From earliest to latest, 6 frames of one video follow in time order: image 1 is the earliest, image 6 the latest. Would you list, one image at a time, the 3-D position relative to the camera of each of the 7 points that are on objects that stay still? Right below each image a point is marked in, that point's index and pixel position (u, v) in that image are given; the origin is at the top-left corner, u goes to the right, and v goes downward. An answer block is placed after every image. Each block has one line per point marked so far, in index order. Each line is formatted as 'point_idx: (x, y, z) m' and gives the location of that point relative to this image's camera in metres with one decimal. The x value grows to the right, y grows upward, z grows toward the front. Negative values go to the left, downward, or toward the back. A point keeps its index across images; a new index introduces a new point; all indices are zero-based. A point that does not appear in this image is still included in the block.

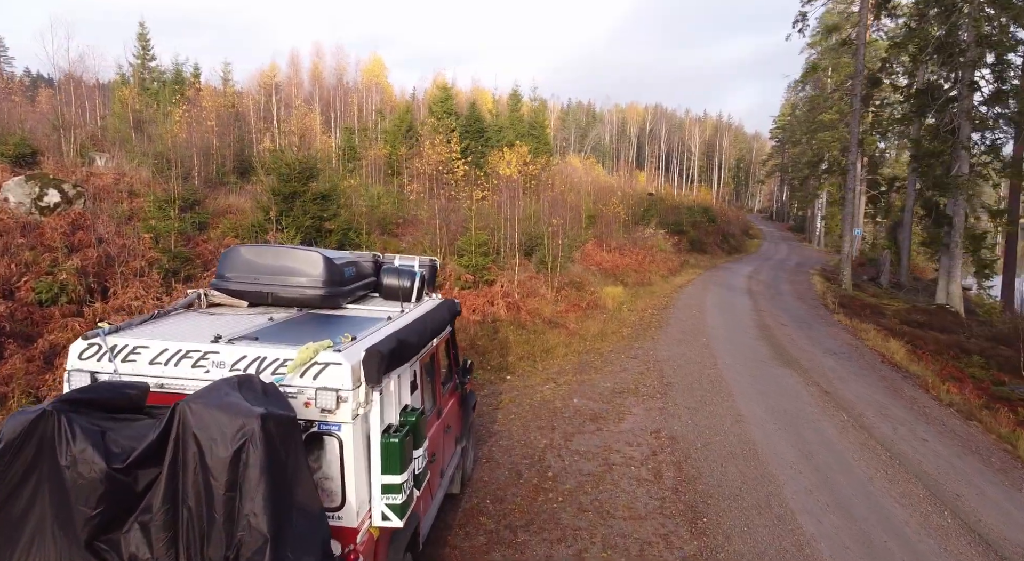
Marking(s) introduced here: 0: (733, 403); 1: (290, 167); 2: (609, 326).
0: (+2.7, -1.5, +7.8) m
1: (-4.6, +2.3, +13.1) m
2: (+1.9, -0.9, +12.2) m
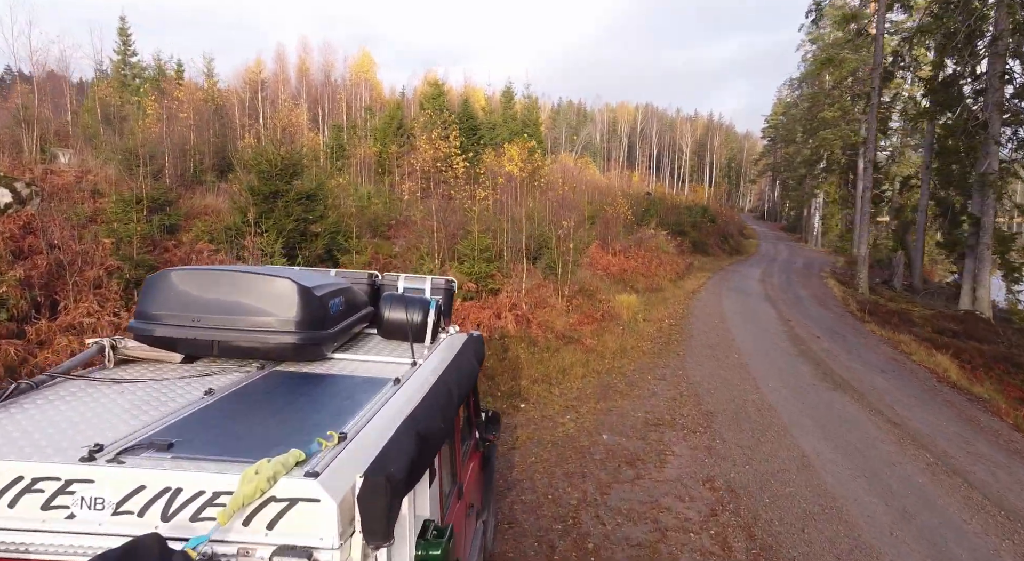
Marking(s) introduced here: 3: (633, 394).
0: (+2.9, -1.7, +6.6) m
1: (-4.4, +2.2, +11.8) m
2: (+2.0, -1.0, +11.0) m
3: (+1.6, -1.5, +8.5) m
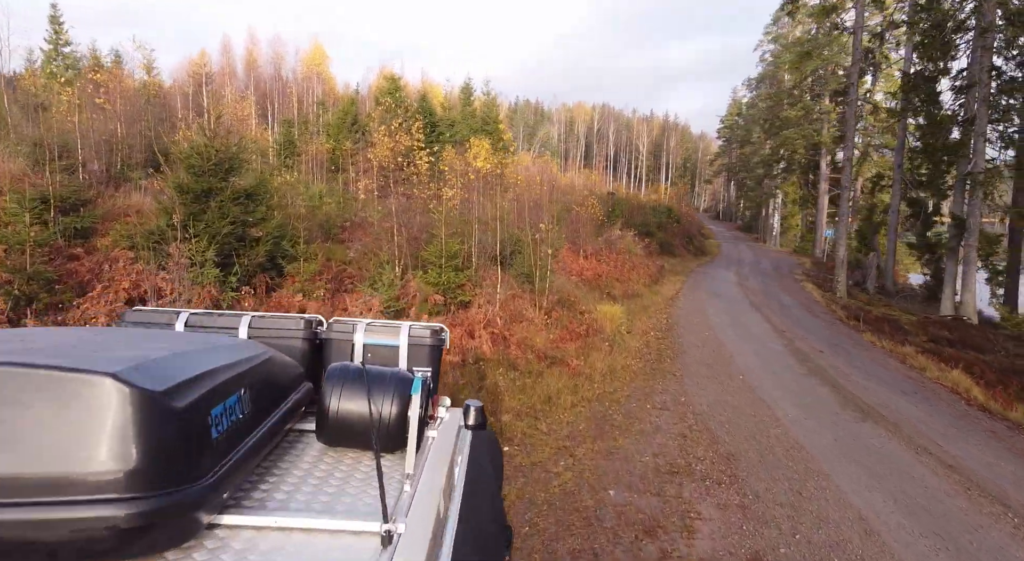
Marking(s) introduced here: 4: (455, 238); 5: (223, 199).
0: (+2.8, -1.8, +5.5) m
1: (-4.9, +2.0, +10.1) m
2: (+1.6, -1.2, +9.7) m
3: (+1.4, -1.7, +7.2) m
4: (-1.1, +0.8, +12.0) m
5: (-4.6, +1.3, +10.2) m
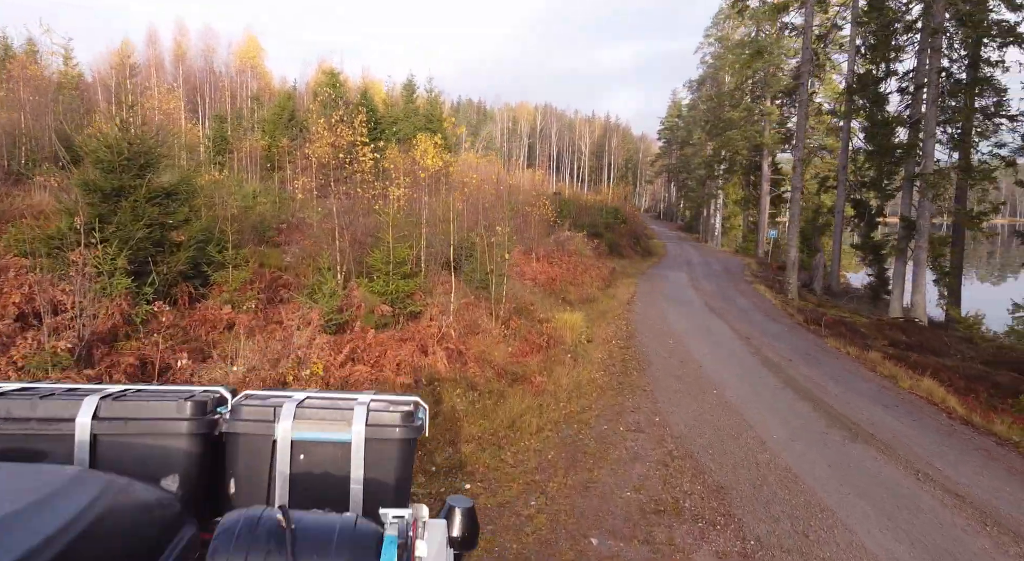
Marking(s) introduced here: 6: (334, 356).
0: (+2.6, -1.9, +4.9) m
1: (-5.5, +1.8, +8.8) m
2: (+1.0, -1.3, +9.0) m
3: (+1.0, -1.8, +6.5) m
4: (-1.9, +0.7, +11.0) m
5: (-5.3, +1.2, +8.9) m
6: (-2.1, -0.9, +7.6) m
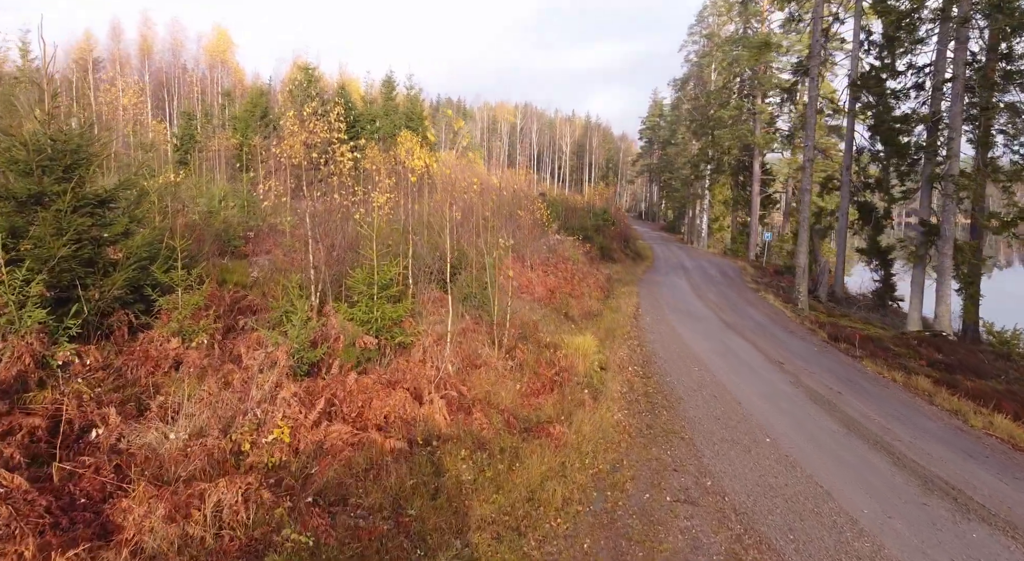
0: (+2.8, -2.2, +3.5) m
1: (-5.4, +1.5, +7.1) m
2: (+1.1, -1.6, +7.6) m
3: (+1.2, -2.1, +5.0) m
4: (-1.8, +0.4, +9.5) m
5: (-5.2, +0.8, +7.3) m
6: (-2.0, -1.2, +6.0) m
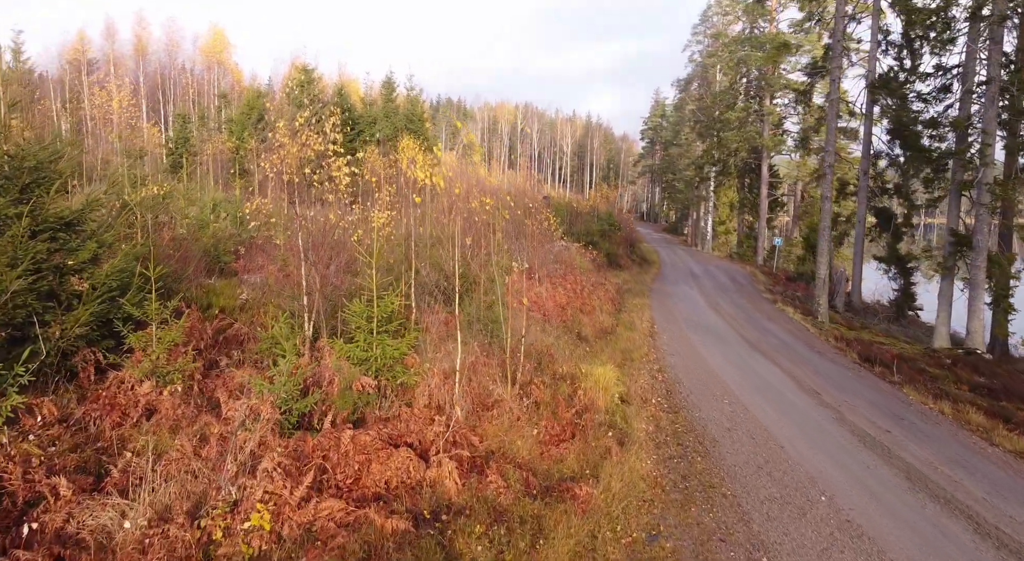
0: (+3.0, -2.6, +2.6) m
1: (-5.3, +1.1, +6.2) m
2: (+1.3, -2.0, +6.7) m
3: (+1.4, -2.5, +4.1) m
4: (-1.7, 0.0, +8.6) m
5: (-5.0, +0.5, +6.4) m
6: (-1.8, -1.6, +5.1) m
